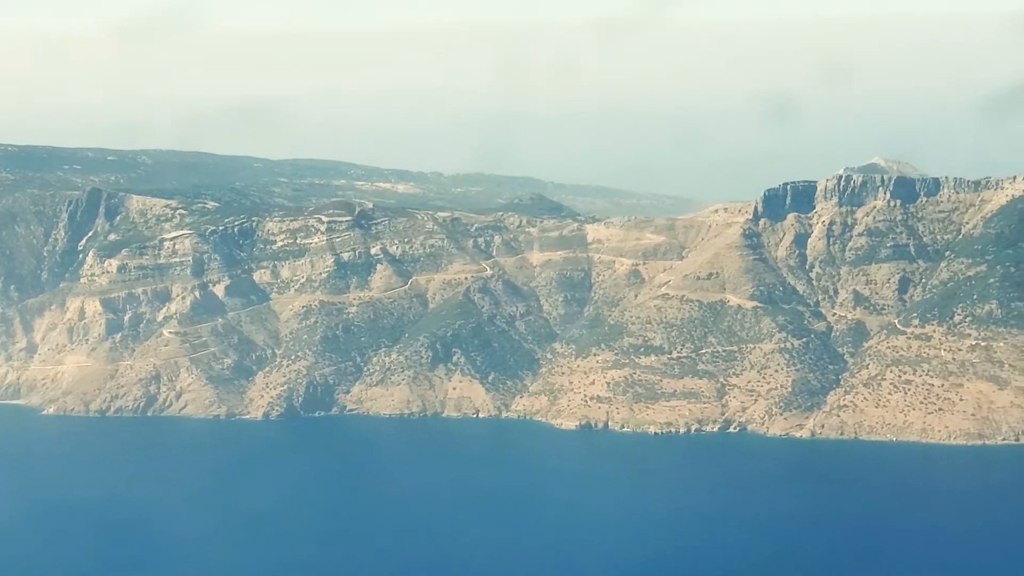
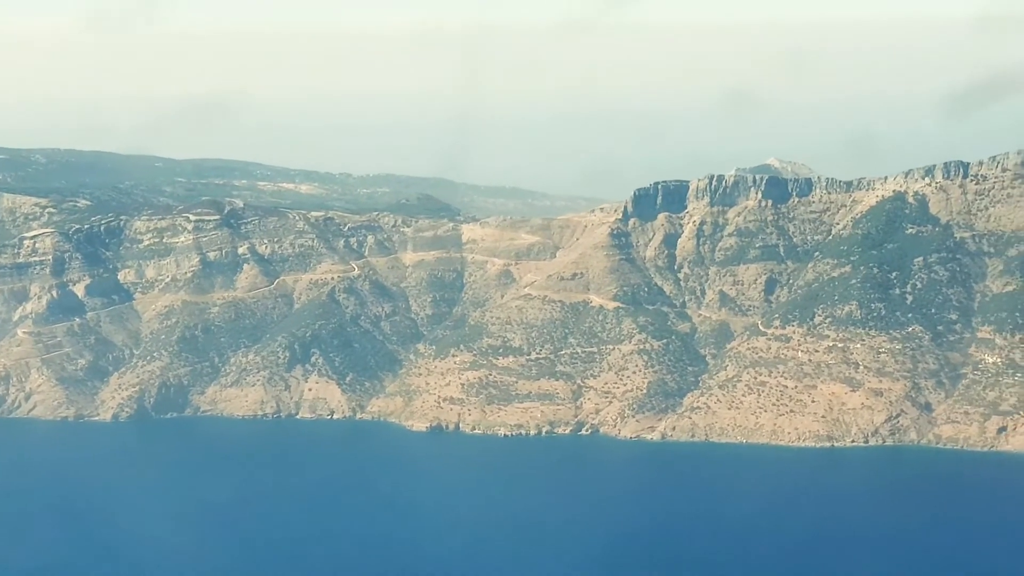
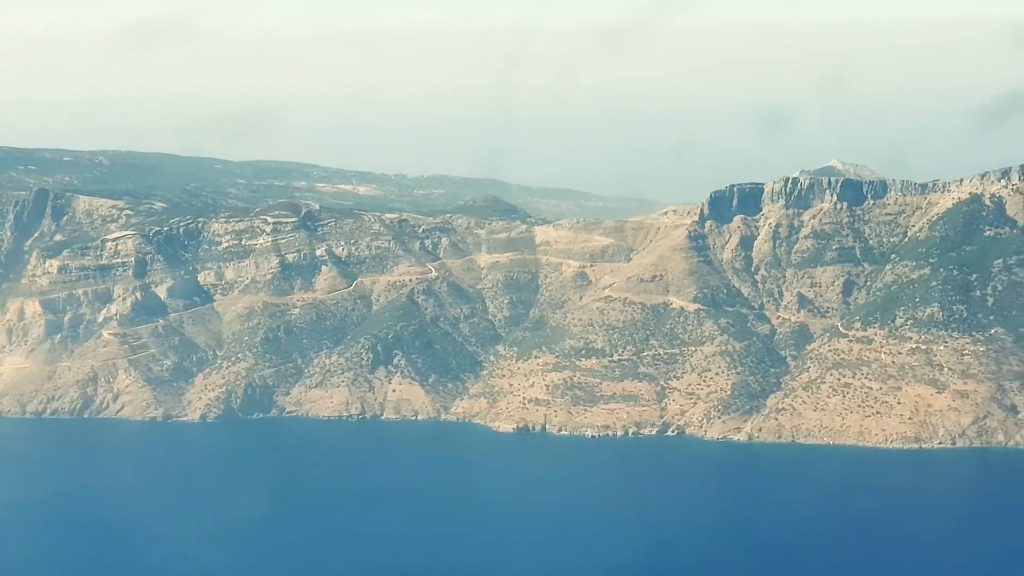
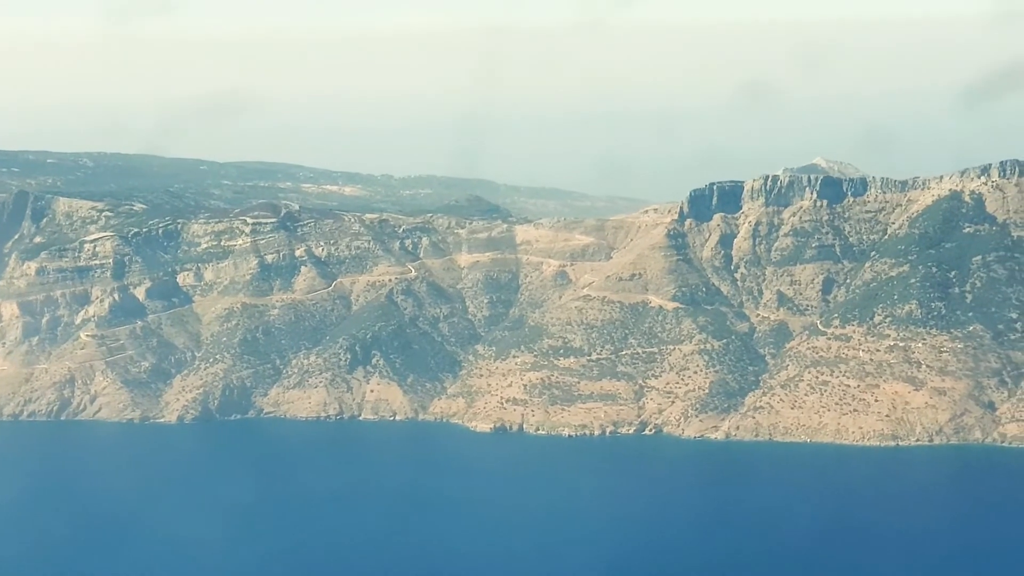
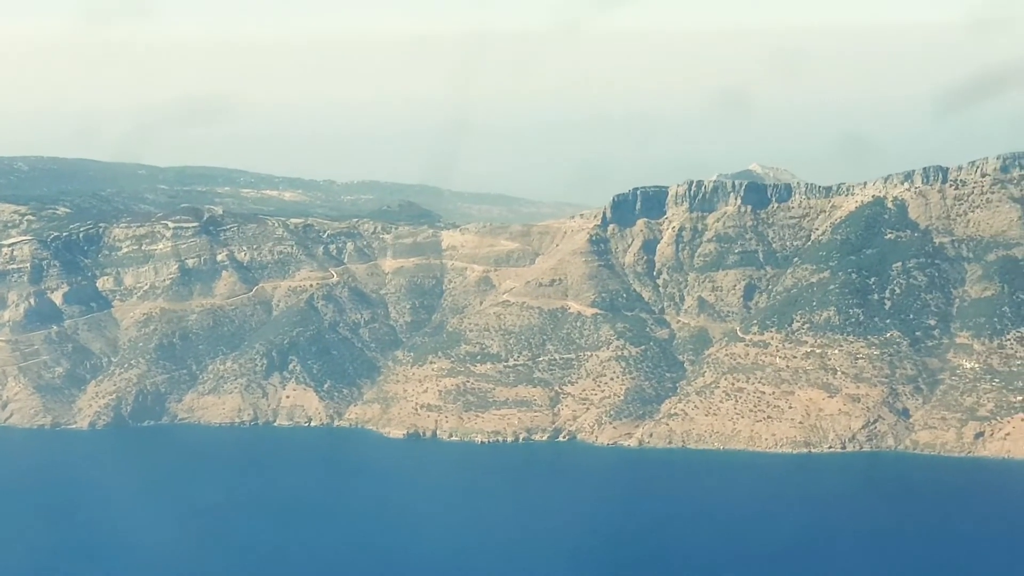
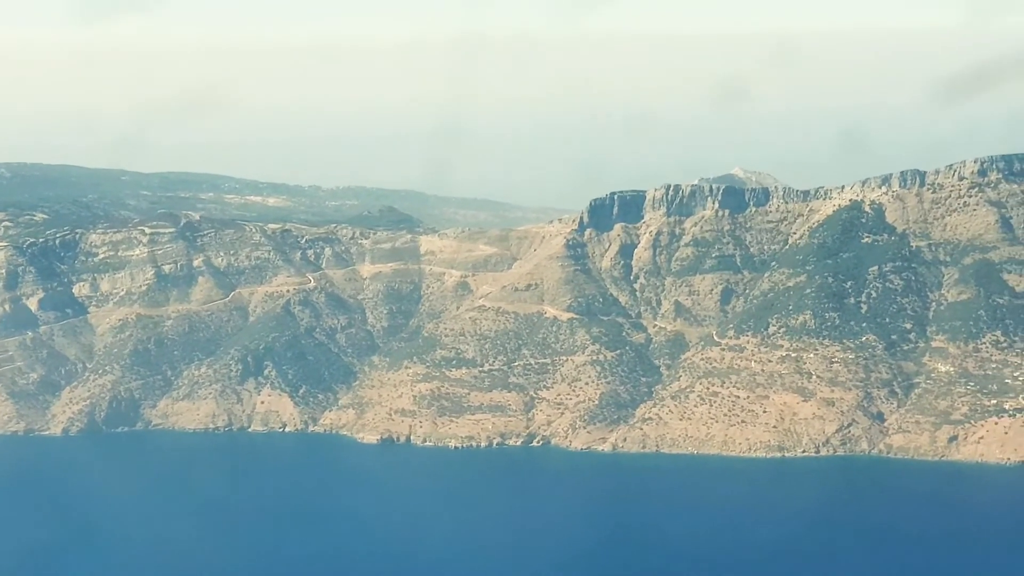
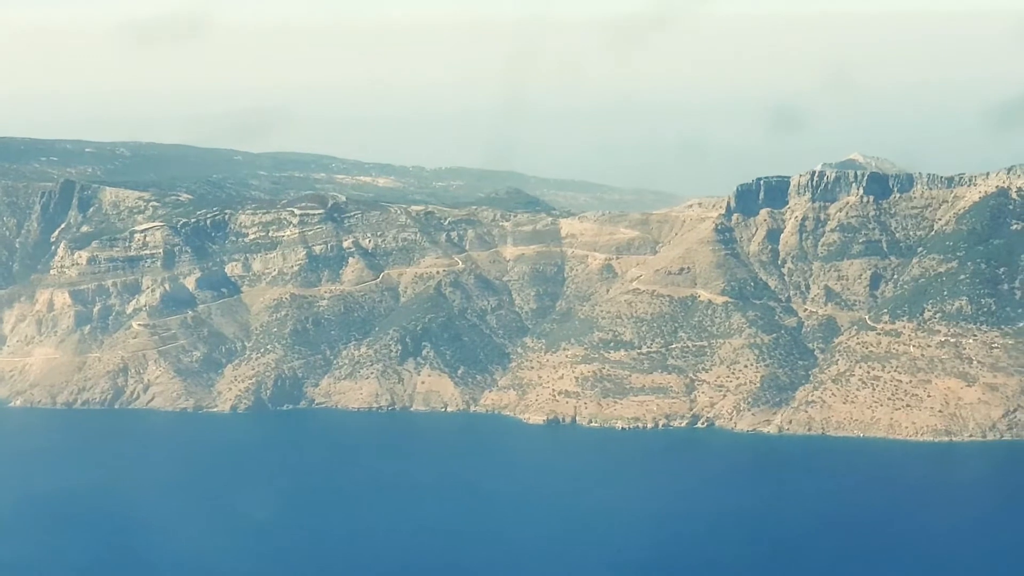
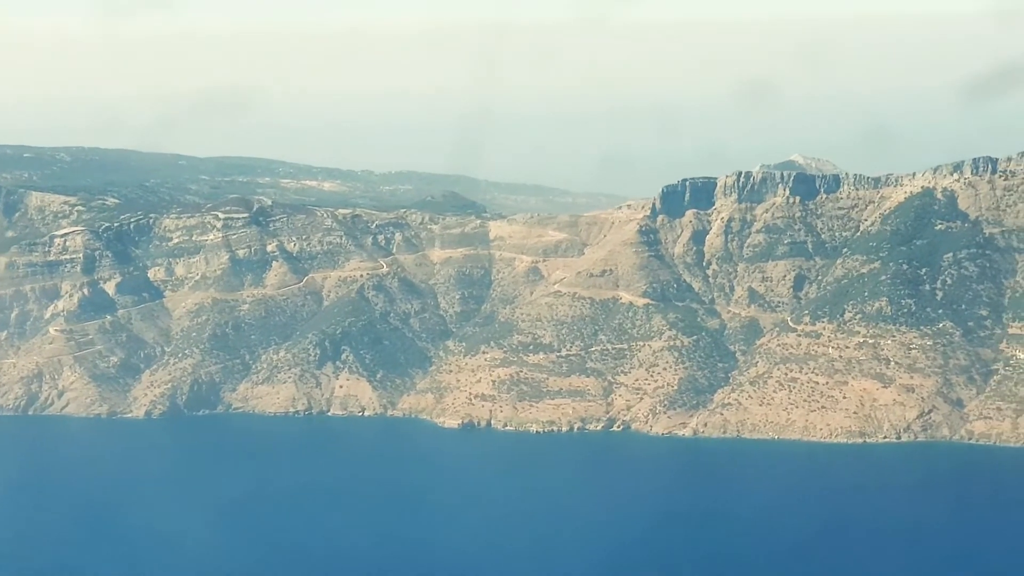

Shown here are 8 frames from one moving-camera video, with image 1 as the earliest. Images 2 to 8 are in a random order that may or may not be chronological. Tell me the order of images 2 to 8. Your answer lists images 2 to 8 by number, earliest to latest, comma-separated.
7, 3, 4, 8, 2, 5, 6
